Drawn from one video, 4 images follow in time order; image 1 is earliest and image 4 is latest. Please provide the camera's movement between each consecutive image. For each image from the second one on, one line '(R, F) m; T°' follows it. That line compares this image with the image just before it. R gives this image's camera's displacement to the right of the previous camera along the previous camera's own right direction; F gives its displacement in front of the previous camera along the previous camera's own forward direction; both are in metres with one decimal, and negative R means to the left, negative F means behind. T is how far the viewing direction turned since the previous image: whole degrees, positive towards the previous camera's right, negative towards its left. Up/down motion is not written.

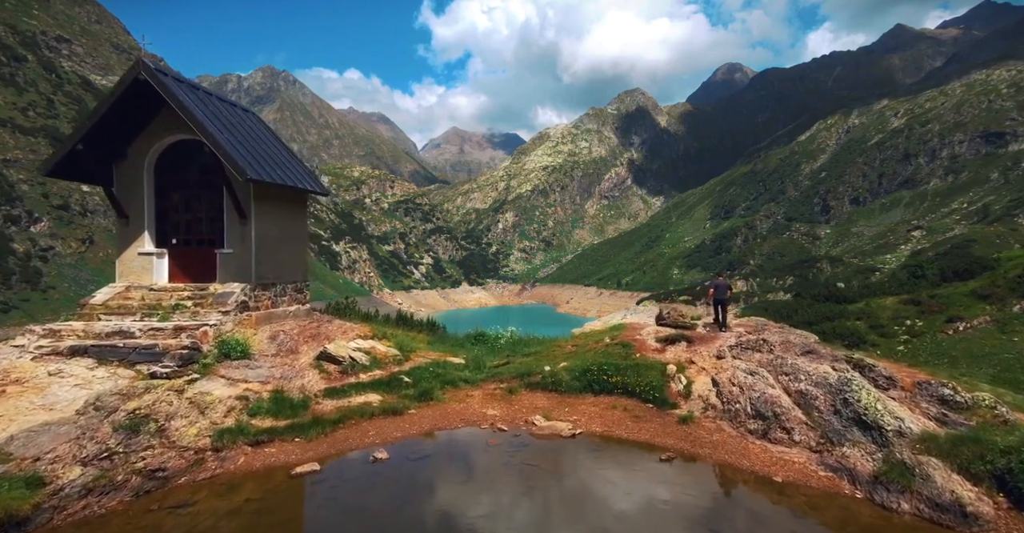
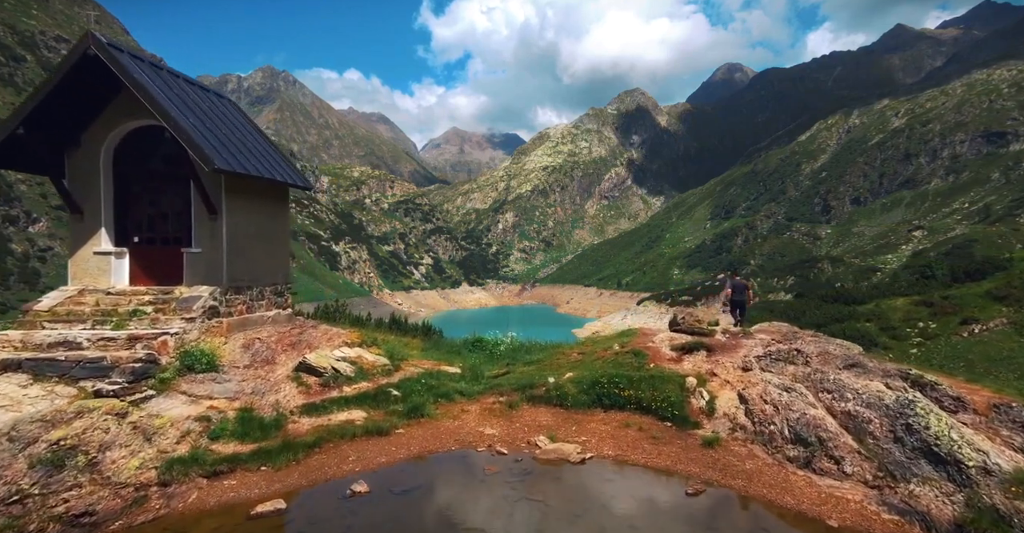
(0.0, +2.0) m; 0°
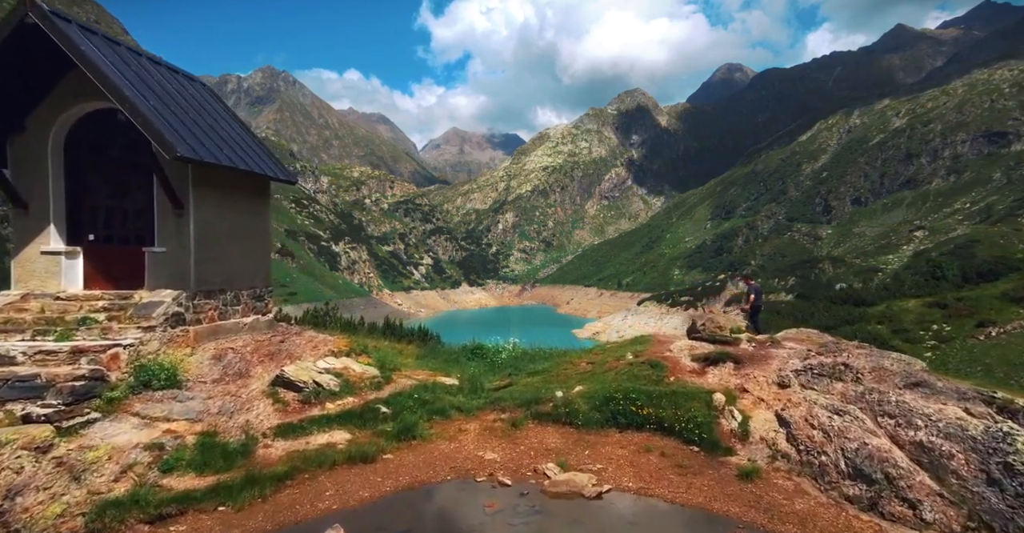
(-0.1, +2.0) m; 0°
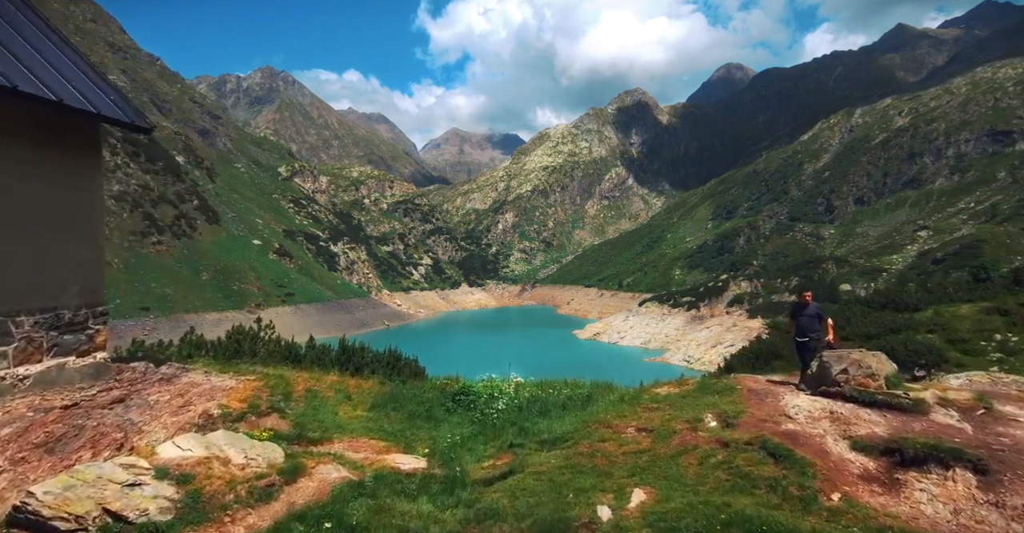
(-0.1, +8.6) m; 0°
